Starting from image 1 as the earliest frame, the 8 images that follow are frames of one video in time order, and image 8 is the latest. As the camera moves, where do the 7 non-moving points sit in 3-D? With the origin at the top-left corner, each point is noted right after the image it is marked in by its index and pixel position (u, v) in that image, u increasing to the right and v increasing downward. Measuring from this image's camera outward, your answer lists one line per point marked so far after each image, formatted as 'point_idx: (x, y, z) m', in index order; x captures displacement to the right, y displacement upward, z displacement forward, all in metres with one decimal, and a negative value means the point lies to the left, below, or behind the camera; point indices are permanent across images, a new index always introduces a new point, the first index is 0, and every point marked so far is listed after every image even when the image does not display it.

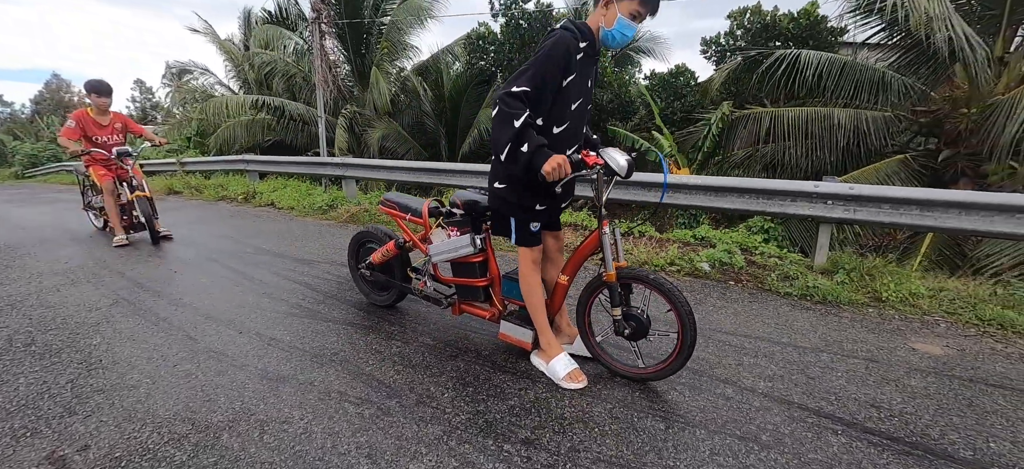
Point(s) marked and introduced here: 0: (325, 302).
0: (-1.3, -0.5, +3.3) m
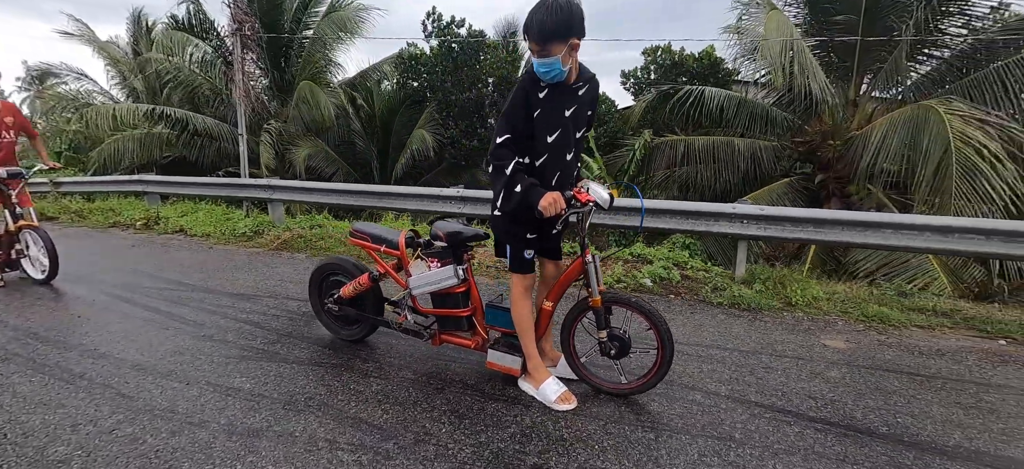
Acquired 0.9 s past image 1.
0: (-1.5, -0.7, +3.1) m
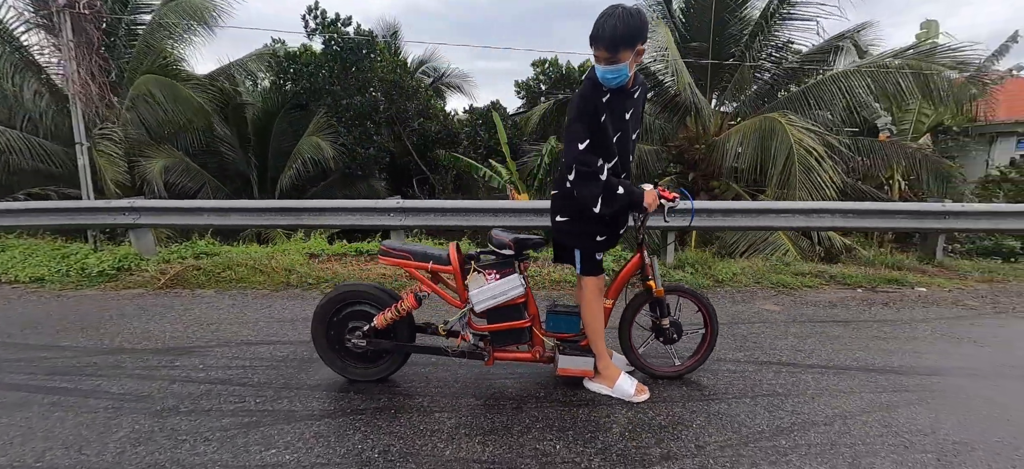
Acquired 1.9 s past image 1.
0: (-1.3, -0.9, +2.6) m
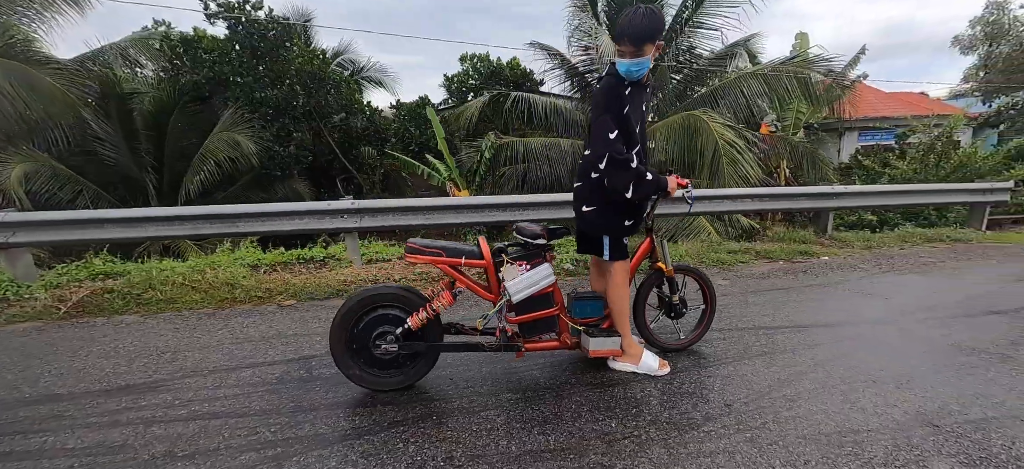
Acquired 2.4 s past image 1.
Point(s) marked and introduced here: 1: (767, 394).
0: (-1.0, -0.9, +2.3) m
1: (+1.4, -0.9, +2.6) m
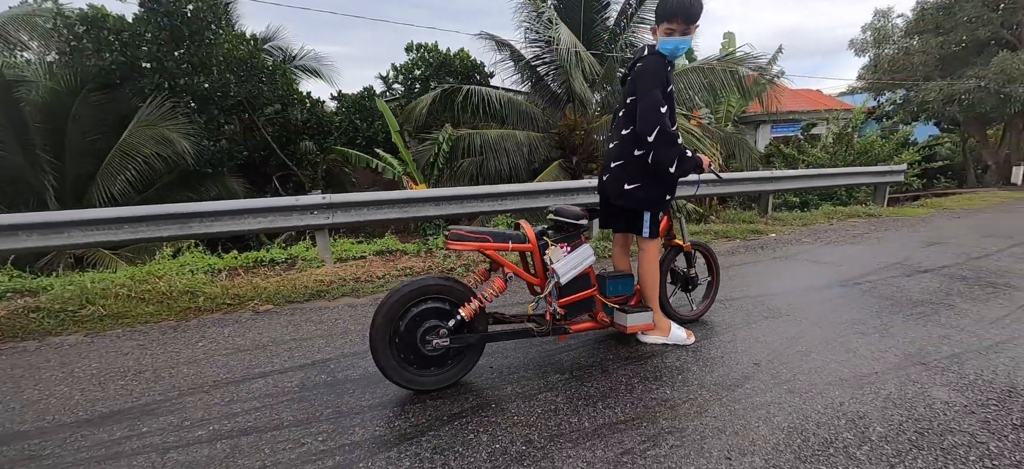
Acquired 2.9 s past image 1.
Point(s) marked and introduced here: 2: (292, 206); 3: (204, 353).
0: (-0.7, -0.9, +2.1) m
1: (+1.6, -0.7, +2.8) m
2: (-2.0, +0.3, +4.2) m
3: (-1.9, -0.7, +2.8) m
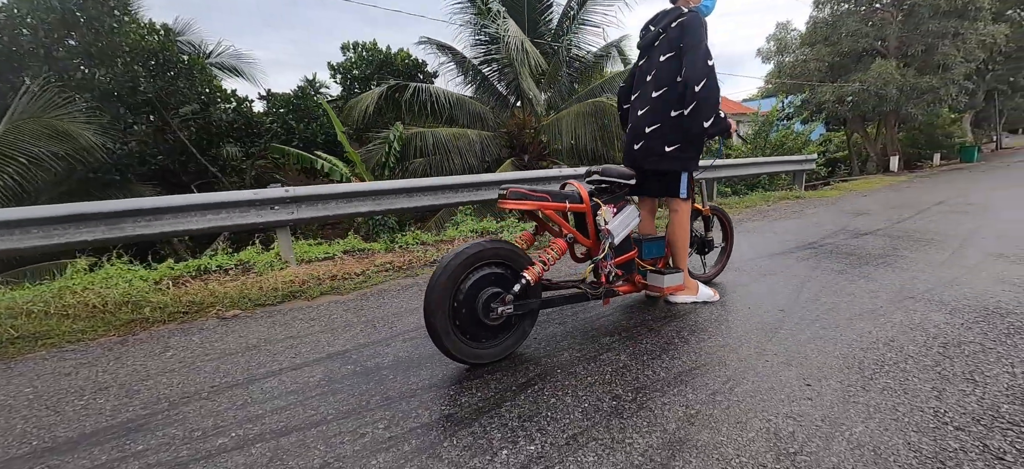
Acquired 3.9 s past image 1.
0: (-0.4, -0.7, +1.8) m
1: (+1.8, -0.4, +2.9) m
2: (-2.1, +0.3, +3.7) m
3: (-1.7, -0.6, +2.3) m
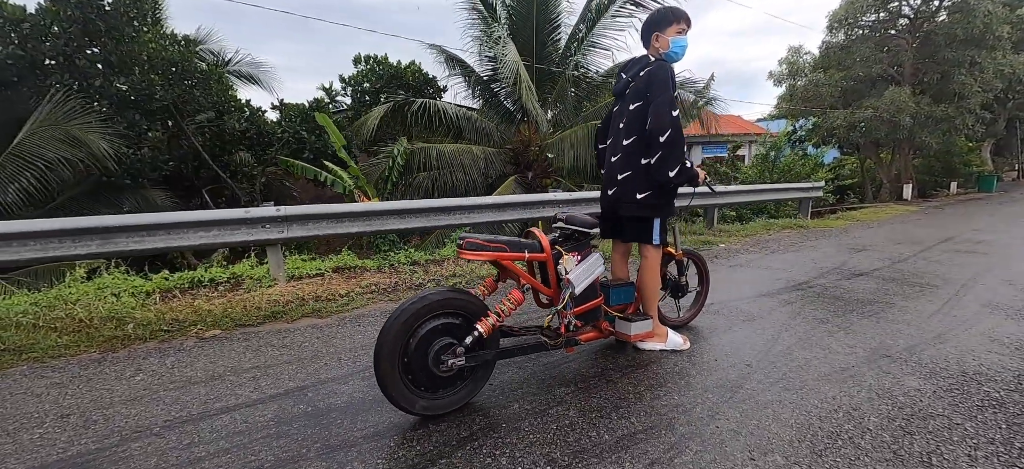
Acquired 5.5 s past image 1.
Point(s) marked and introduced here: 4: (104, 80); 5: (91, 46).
0: (-0.6, -0.9, +1.9) m
1: (+1.6, -0.7, +2.9) m
2: (-2.2, +0.1, +3.8) m
3: (-1.9, -0.8, +2.4) m
4: (-5.0, +1.9, +5.7) m
5: (-5.0, +2.2, +5.5) m
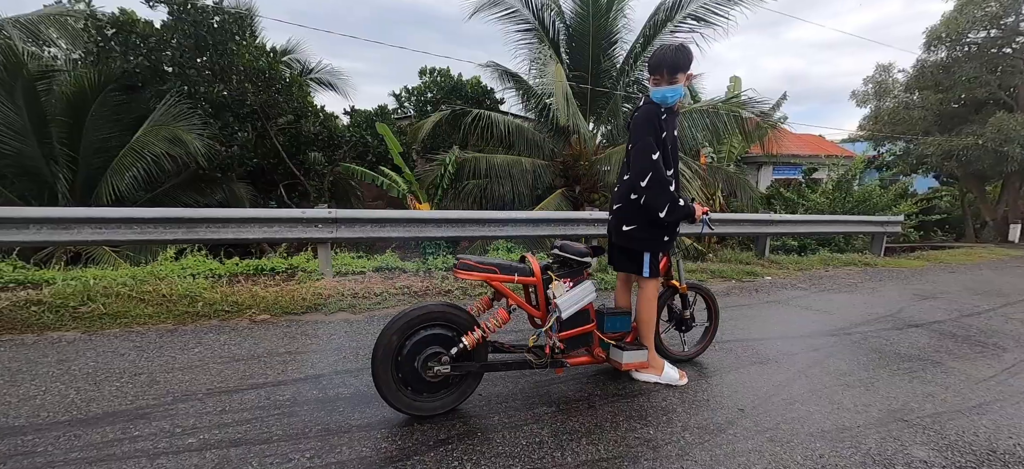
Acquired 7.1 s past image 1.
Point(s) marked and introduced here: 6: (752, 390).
0: (-0.8, -1.0, +2.2) m
1: (+1.6, -1.0, +2.8) m
2: (-2.0, +0.2, +4.3) m
3: (-1.9, -0.8, +2.9) m
4: (-4.3, +2.1, +6.6) m
5: (-4.3, +2.5, +6.4) m
6: (+1.5, -1.0, +2.9) m
